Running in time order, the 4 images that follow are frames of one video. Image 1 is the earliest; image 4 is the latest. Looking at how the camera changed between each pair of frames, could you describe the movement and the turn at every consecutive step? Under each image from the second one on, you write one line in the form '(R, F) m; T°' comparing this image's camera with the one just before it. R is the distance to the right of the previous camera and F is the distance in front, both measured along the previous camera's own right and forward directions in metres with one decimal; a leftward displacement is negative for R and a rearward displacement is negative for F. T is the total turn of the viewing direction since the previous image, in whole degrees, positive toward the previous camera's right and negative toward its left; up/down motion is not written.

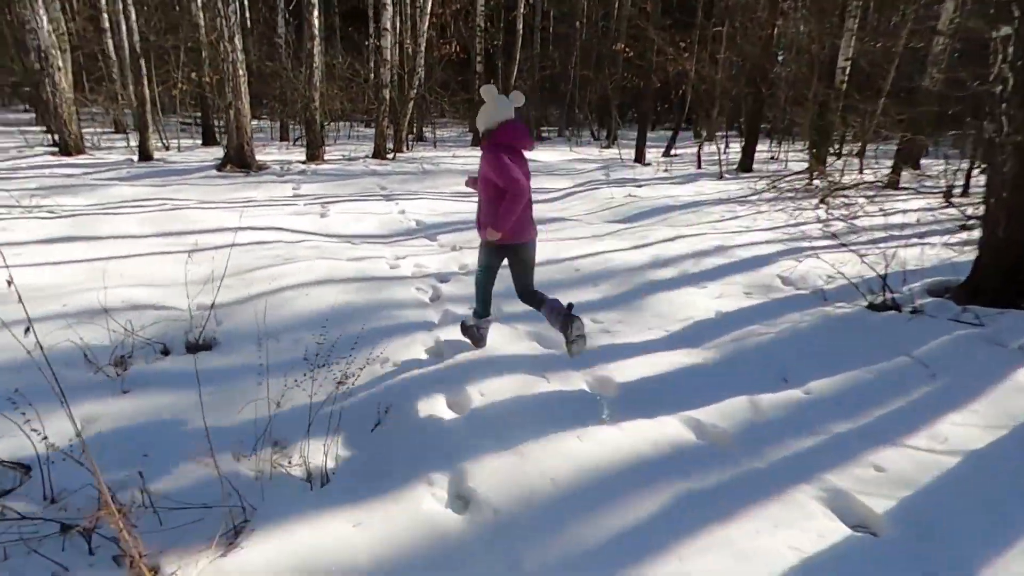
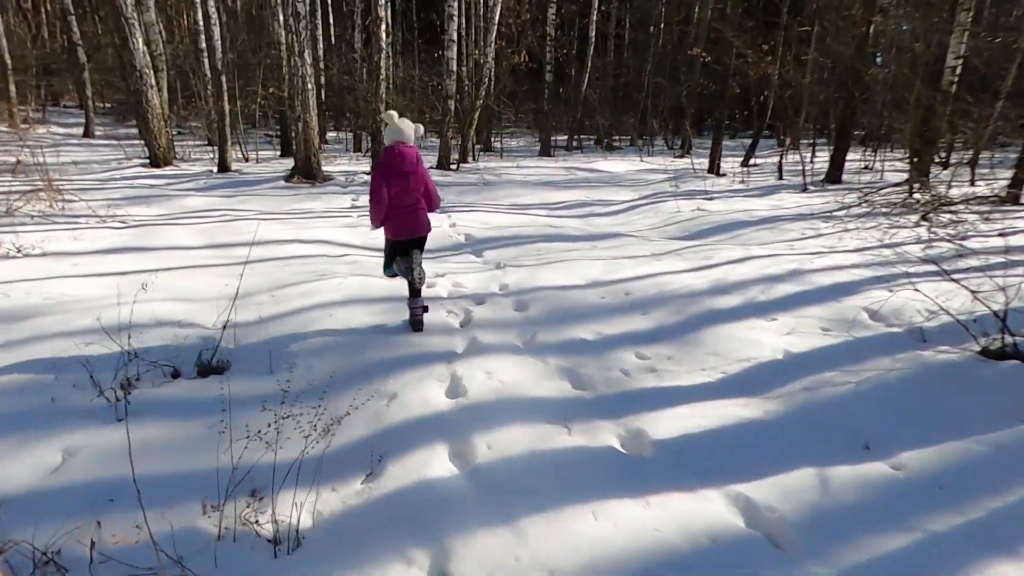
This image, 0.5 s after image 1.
(+0.2, +0.4) m; -7°
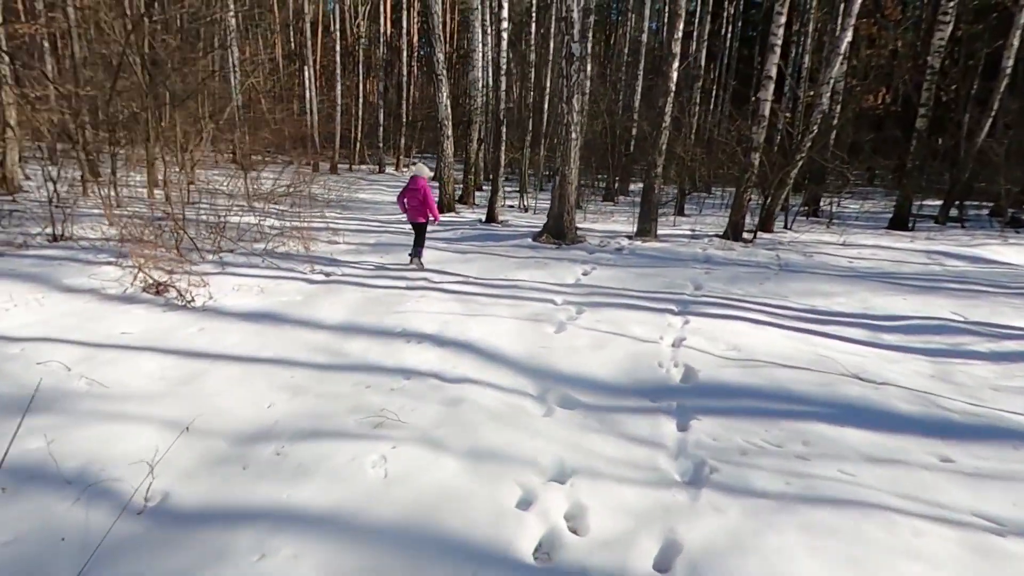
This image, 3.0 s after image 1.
(+0.4, +2.4) m; -31°
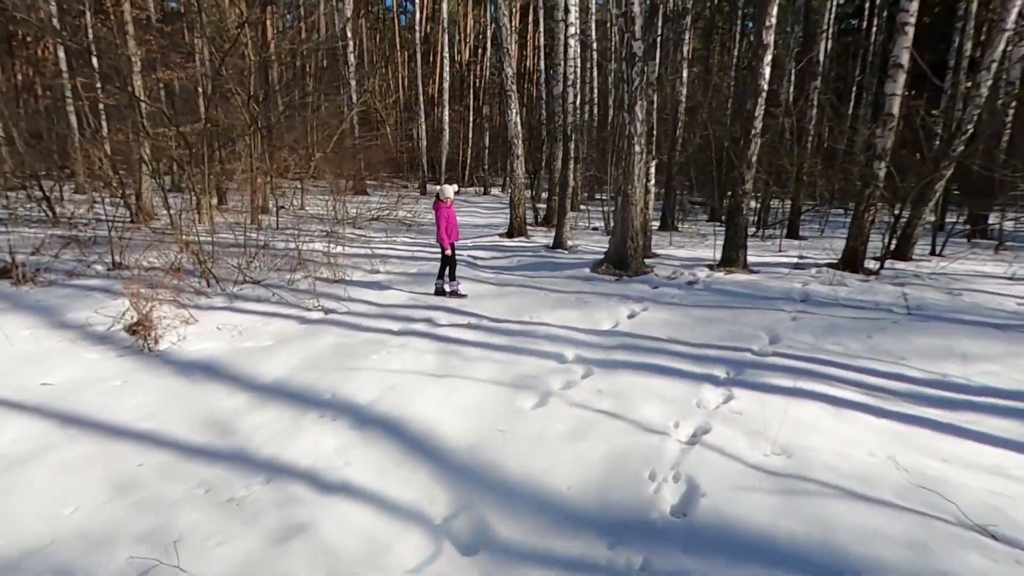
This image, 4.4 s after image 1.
(+1.0, +1.2) m; -13°
